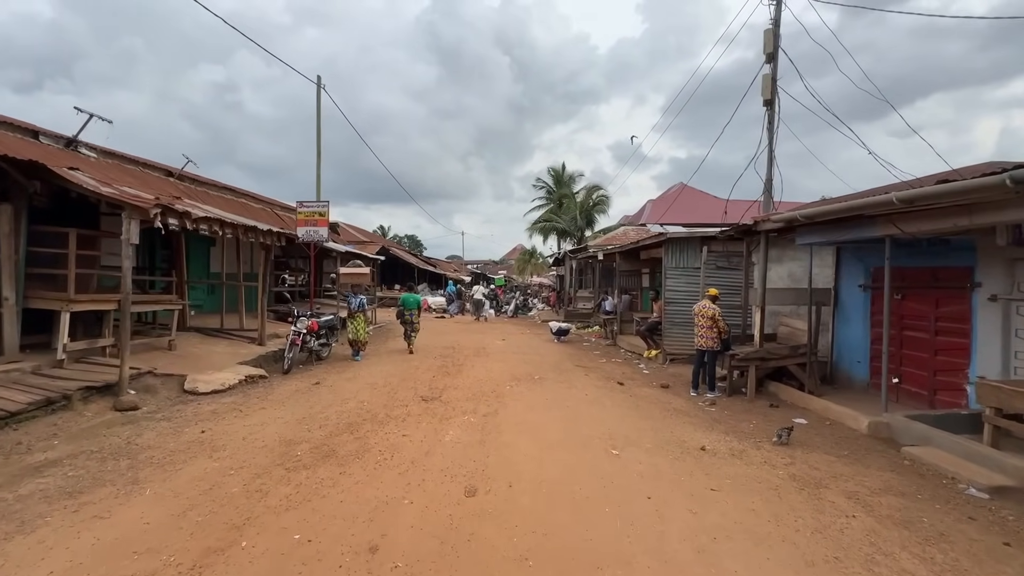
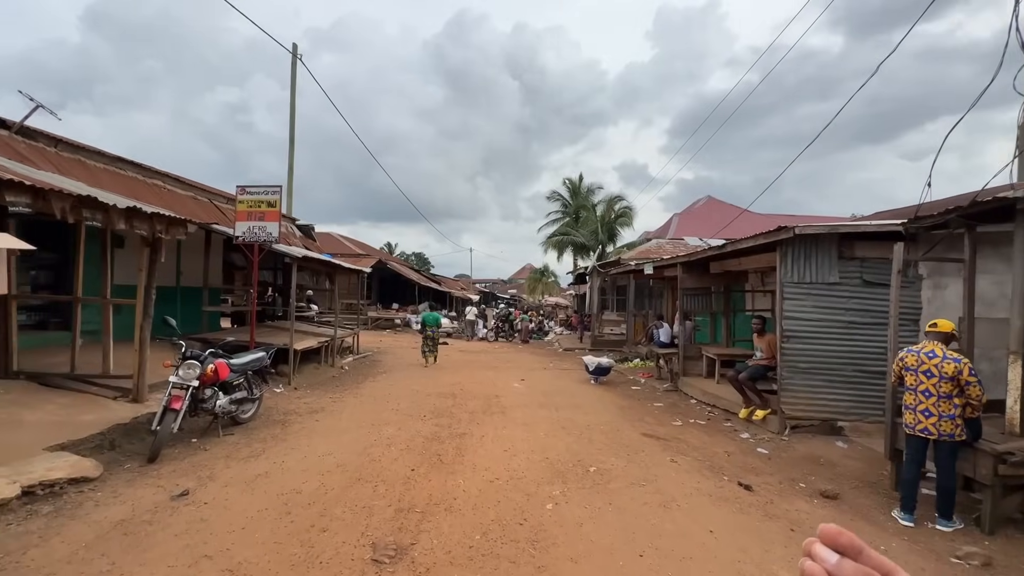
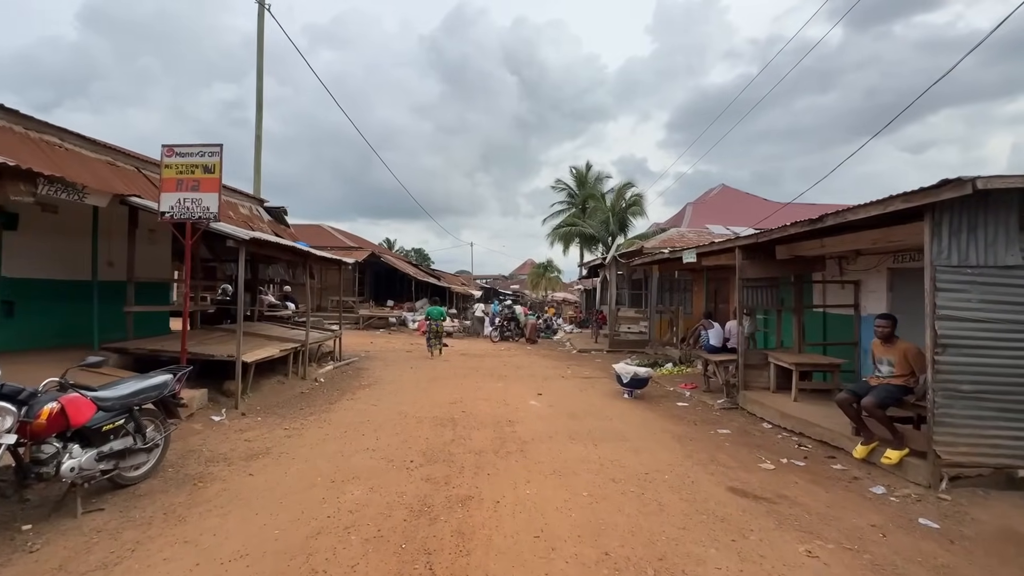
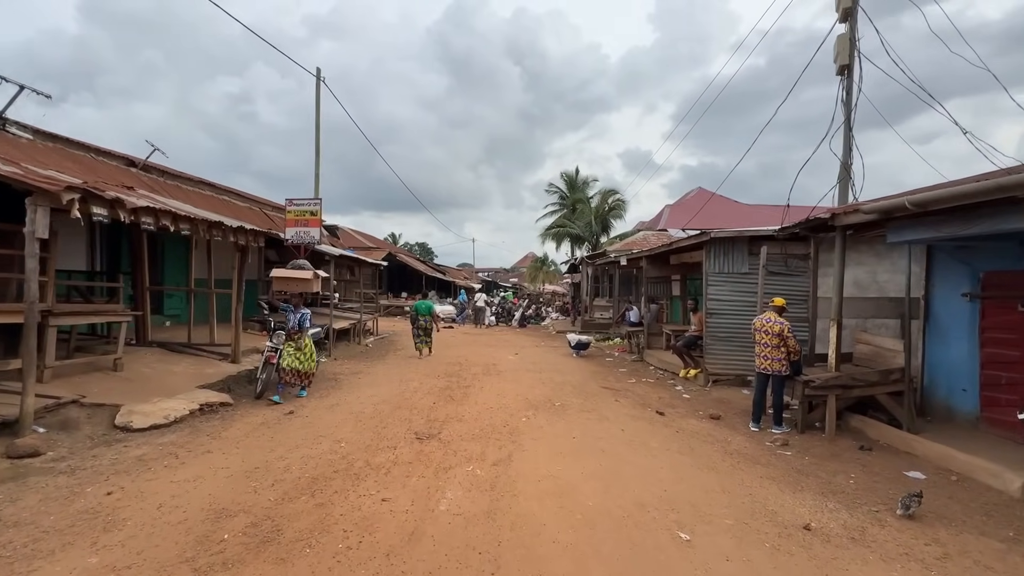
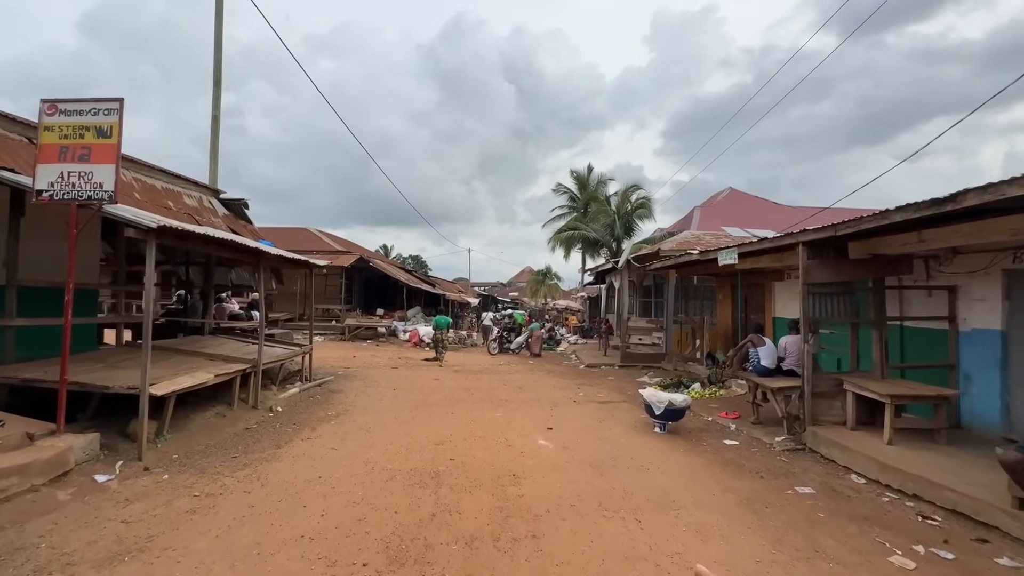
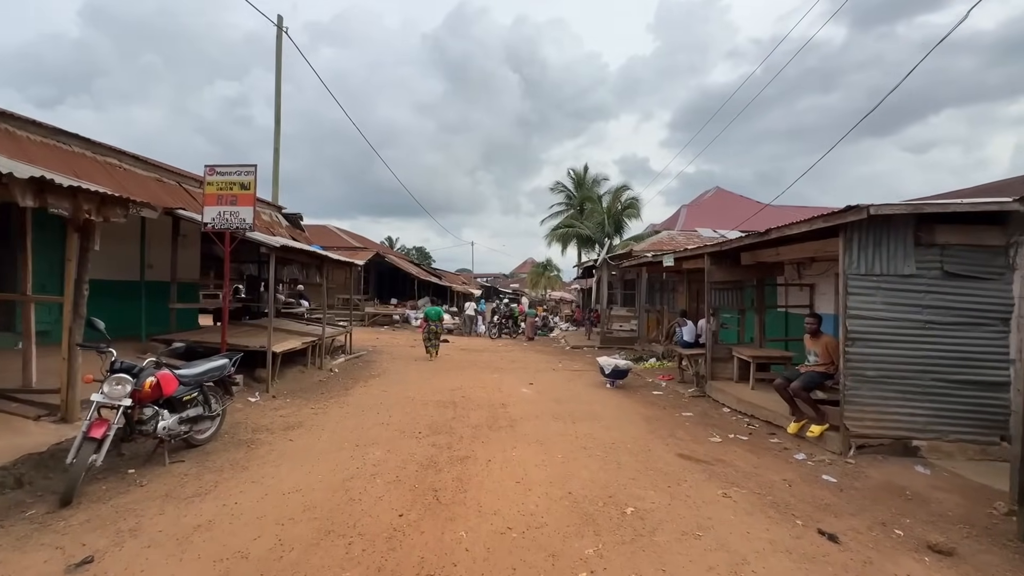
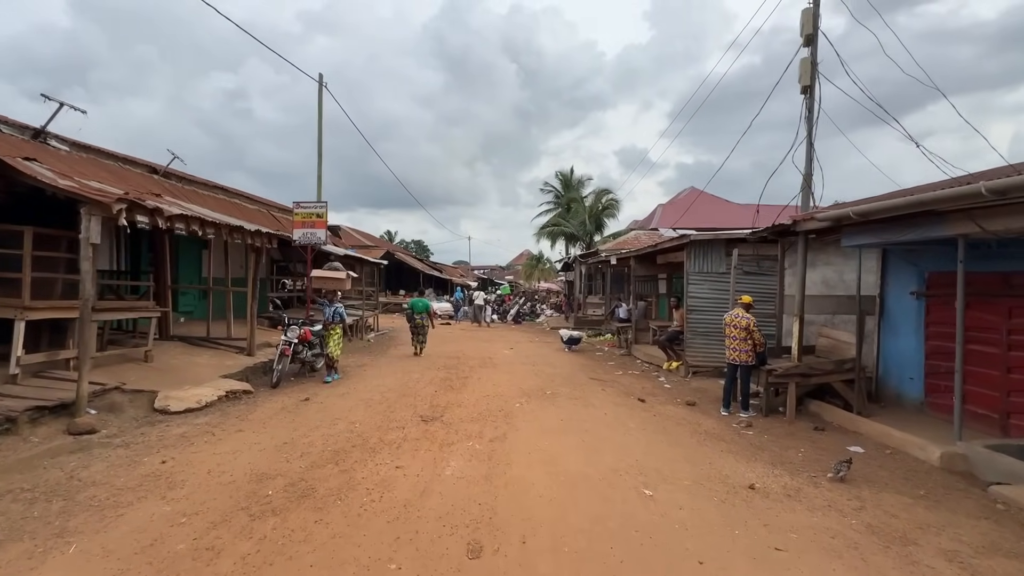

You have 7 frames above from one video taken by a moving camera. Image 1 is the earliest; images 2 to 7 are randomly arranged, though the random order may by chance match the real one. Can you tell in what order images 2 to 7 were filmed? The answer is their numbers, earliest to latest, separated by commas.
7, 4, 2, 6, 3, 5
